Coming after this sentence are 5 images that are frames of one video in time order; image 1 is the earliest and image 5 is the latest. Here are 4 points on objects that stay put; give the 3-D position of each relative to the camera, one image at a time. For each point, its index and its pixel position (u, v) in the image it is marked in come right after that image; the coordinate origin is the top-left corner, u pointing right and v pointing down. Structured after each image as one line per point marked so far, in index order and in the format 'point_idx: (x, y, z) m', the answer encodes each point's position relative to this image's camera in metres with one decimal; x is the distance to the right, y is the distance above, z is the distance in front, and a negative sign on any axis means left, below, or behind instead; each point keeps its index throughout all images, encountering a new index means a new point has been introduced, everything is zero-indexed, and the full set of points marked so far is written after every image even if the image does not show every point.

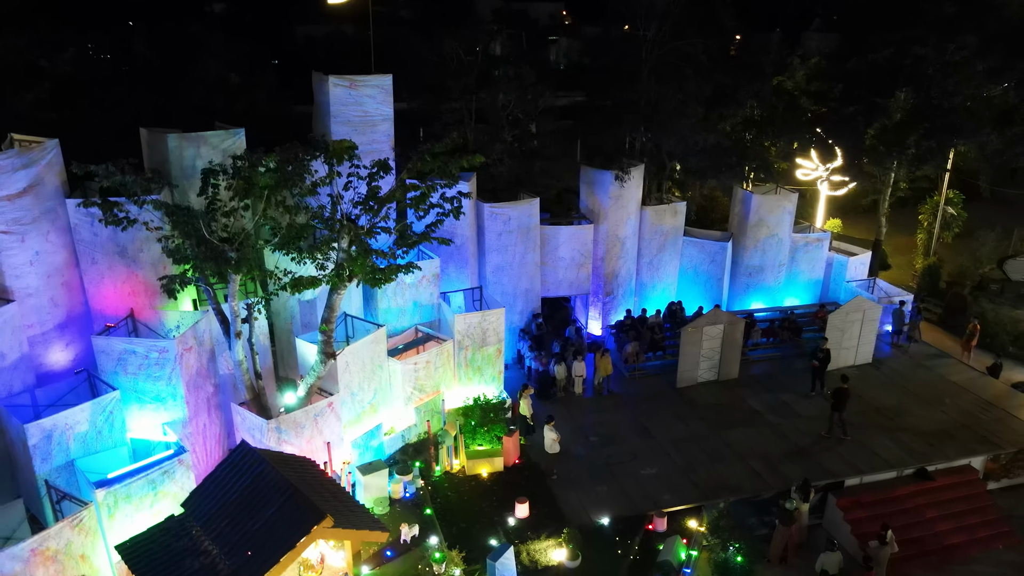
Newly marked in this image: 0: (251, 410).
0: (-4.4, -2.0, +12.7) m
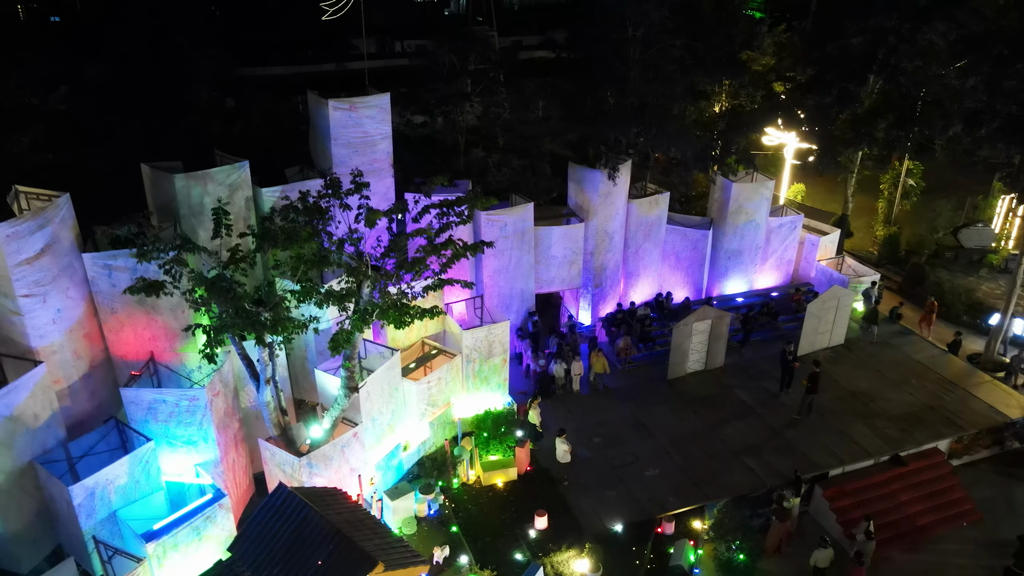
0: (-4.0, -2.7, +13.1) m
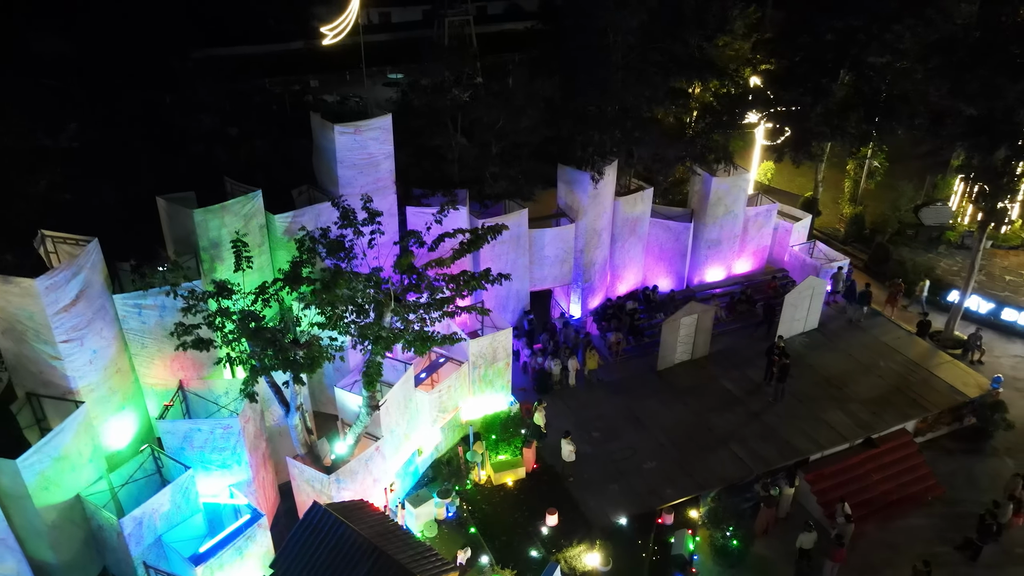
0: (-3.8, -3.2, +13.9) m
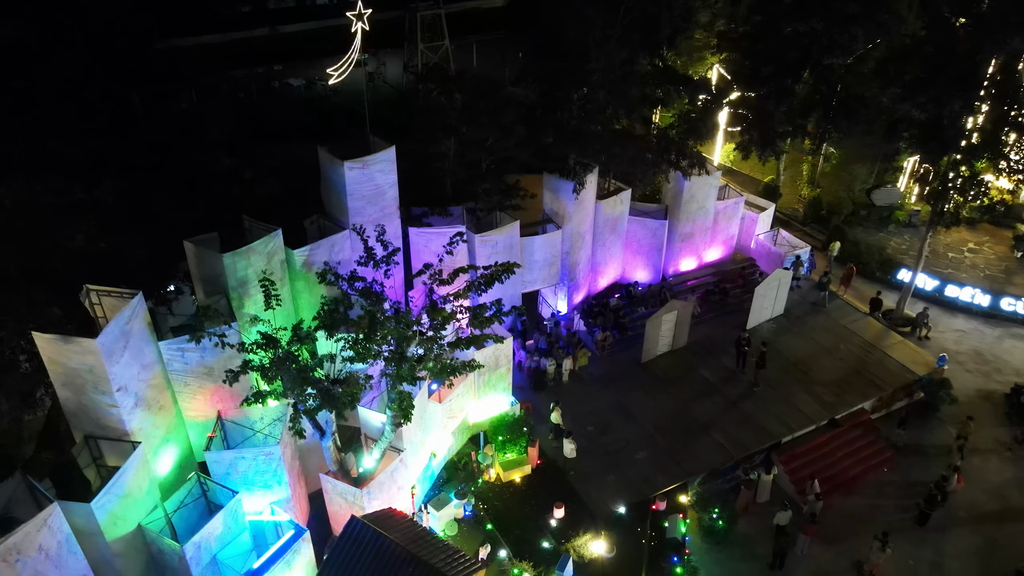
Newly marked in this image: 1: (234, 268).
0: (-3.5, -3.8, +15.2) m
1: (-5.2, +0.3, +14.0) m
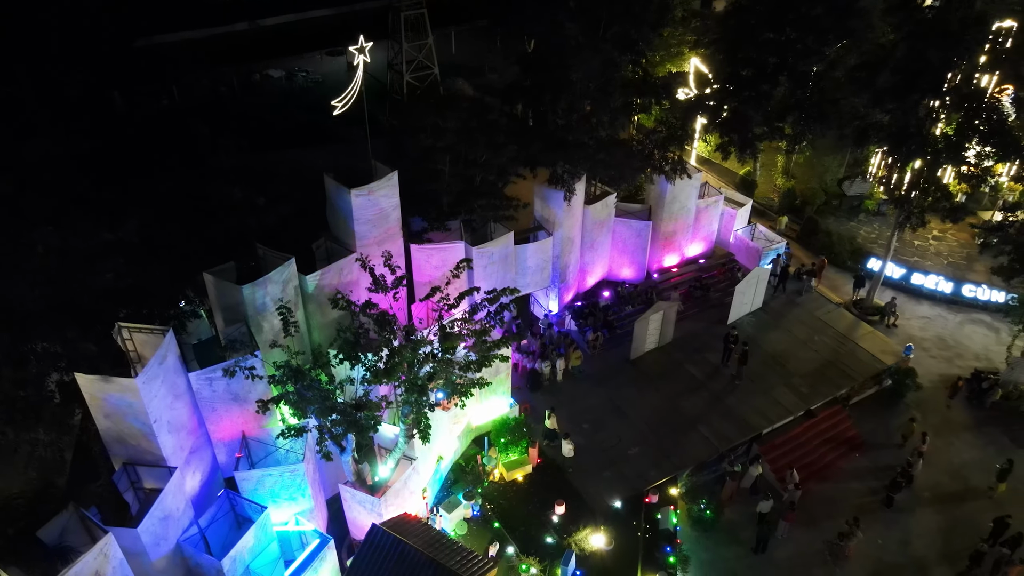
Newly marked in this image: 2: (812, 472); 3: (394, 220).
0: (-3.4, -4.3, +16.4) m
1: (-5.1, -0.3, +14.9) m
2: (+7.9, -4.8, +19.8) m
3: (-2.7, +1.6, +17.8) m
